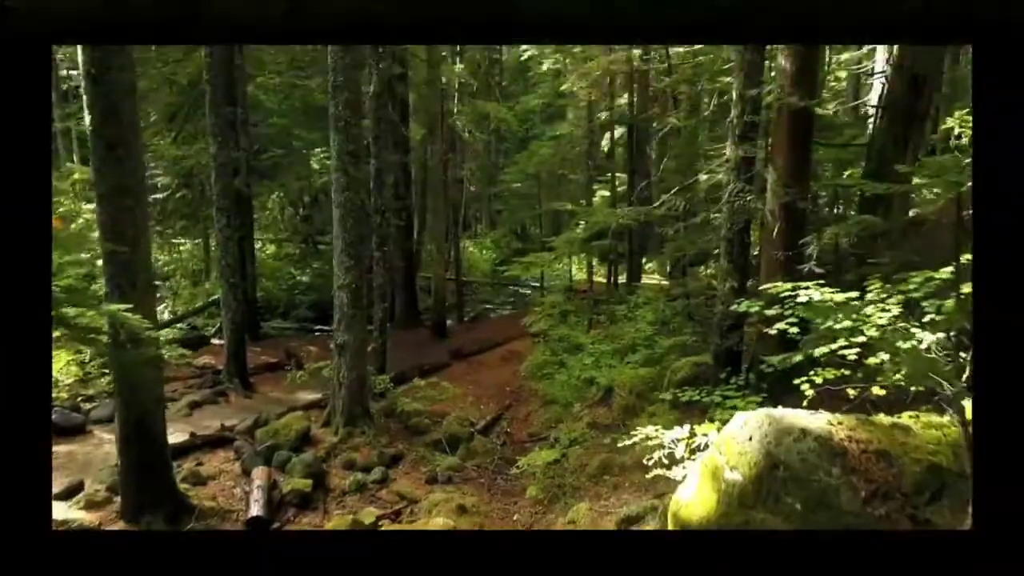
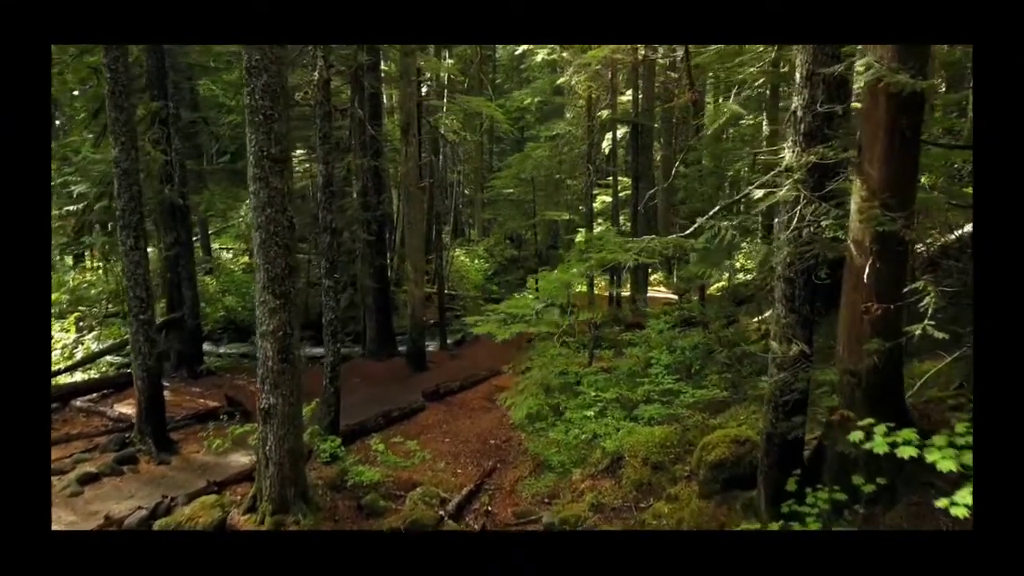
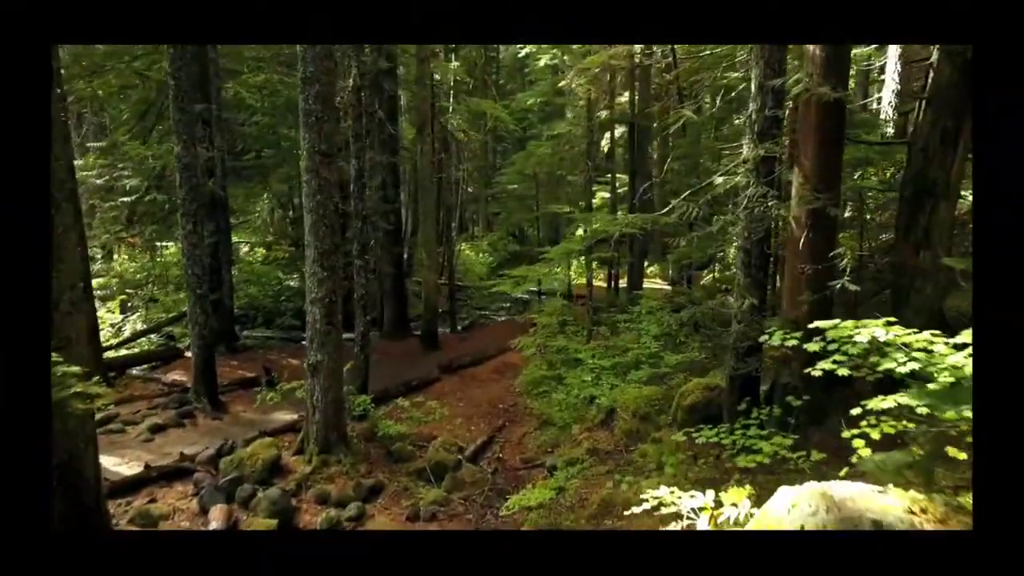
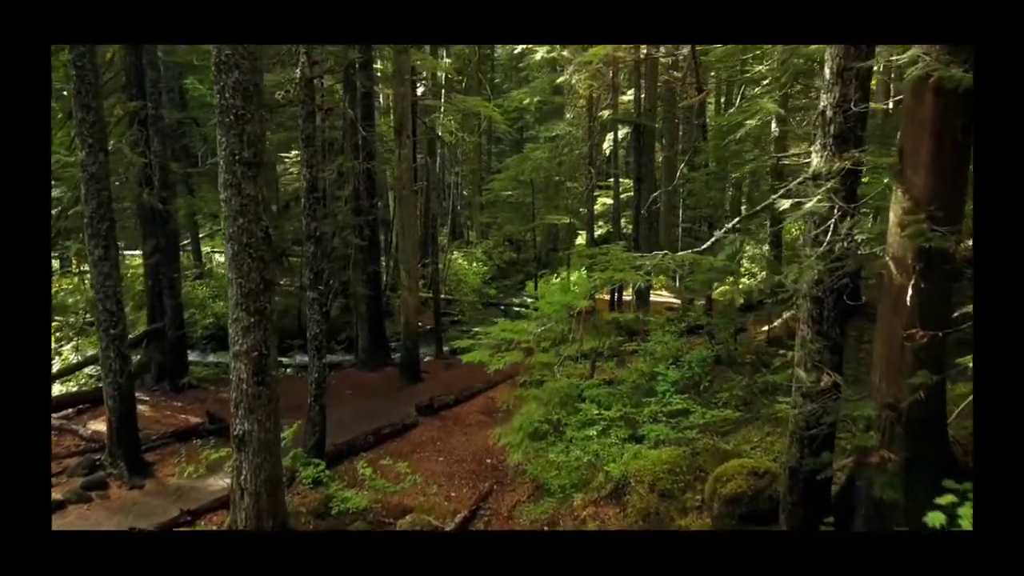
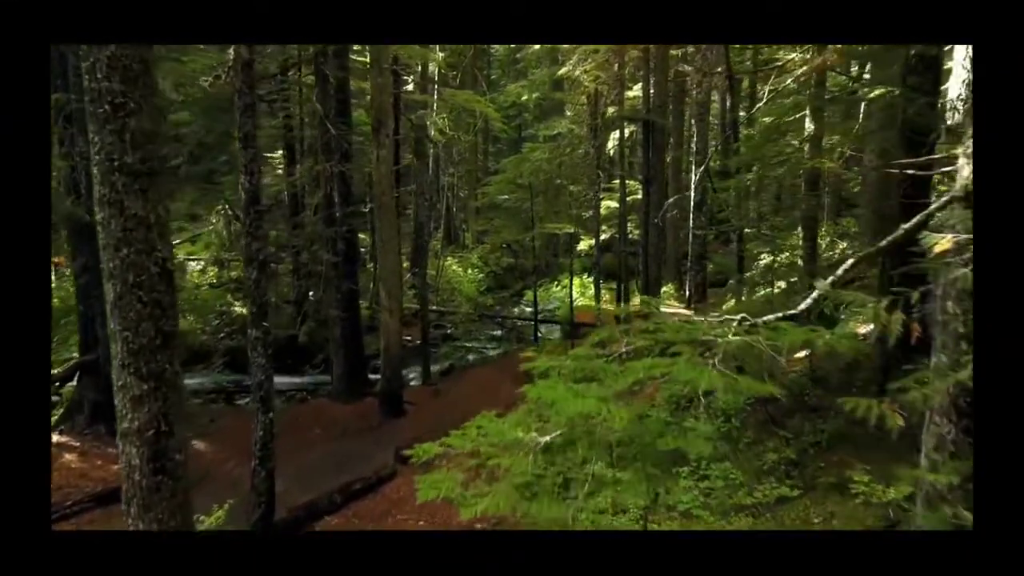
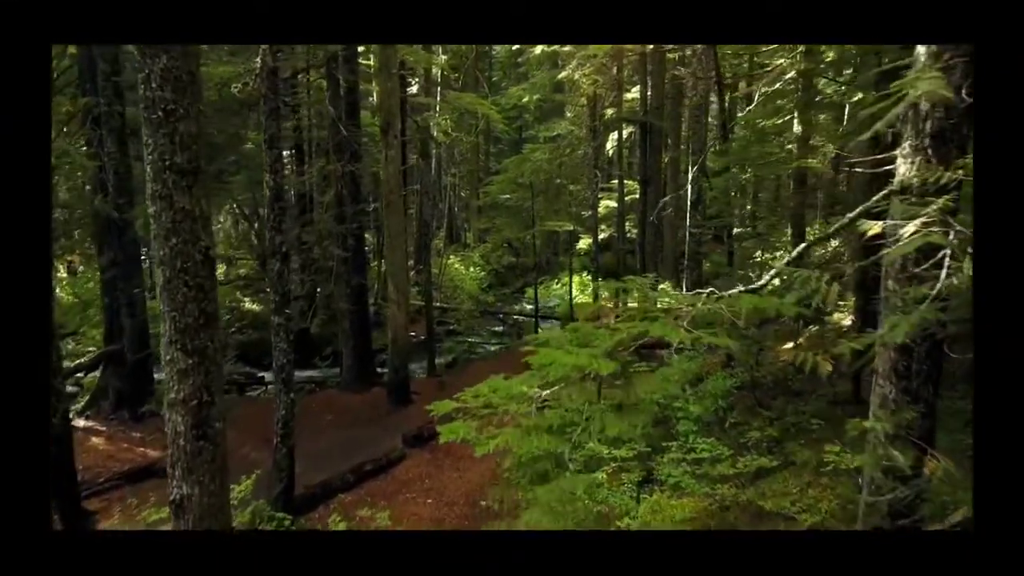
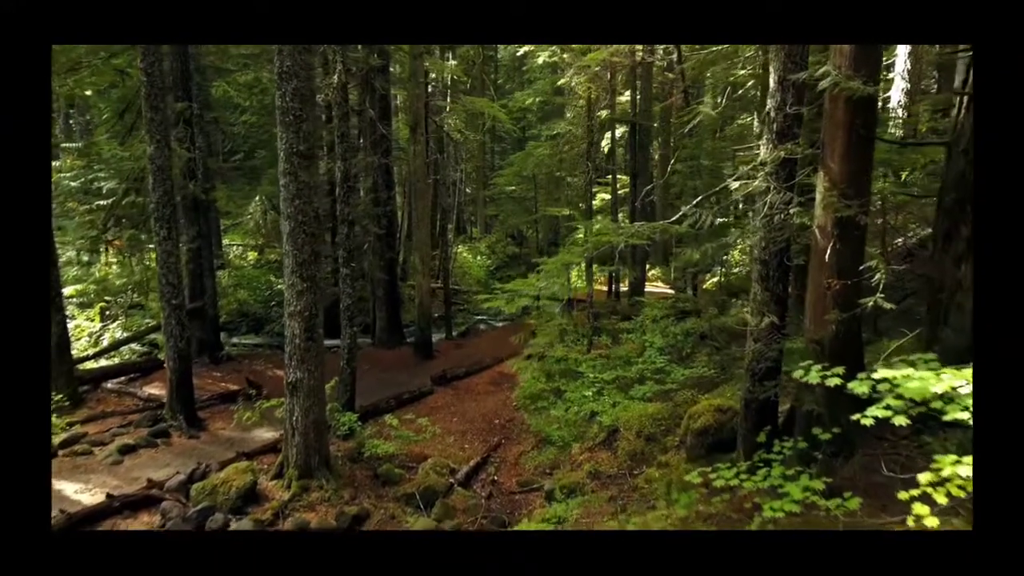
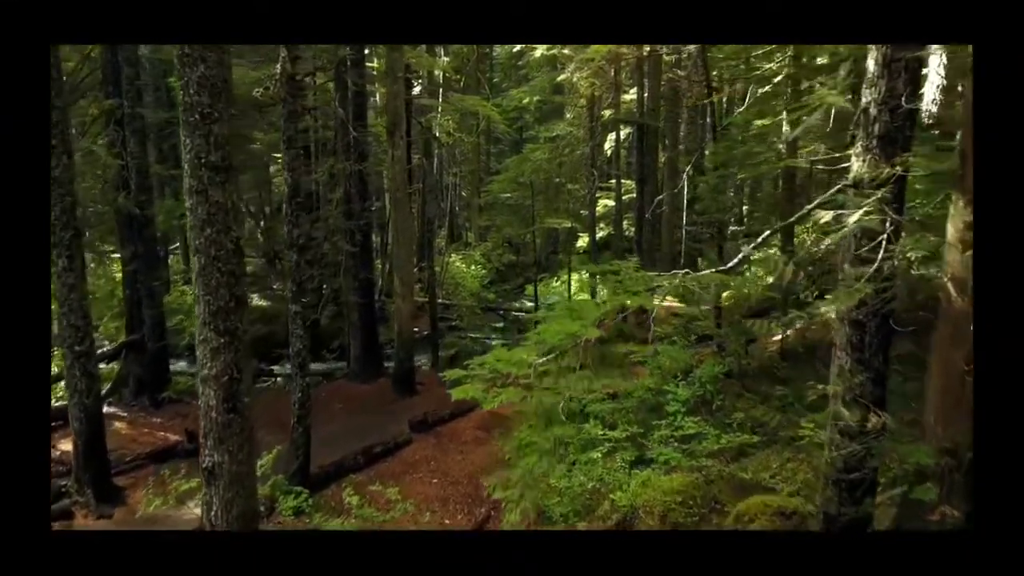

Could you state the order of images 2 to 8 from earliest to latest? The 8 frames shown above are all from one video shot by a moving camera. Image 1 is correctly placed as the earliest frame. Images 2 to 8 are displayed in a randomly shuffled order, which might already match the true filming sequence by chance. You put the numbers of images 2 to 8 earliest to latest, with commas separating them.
3, 7, 2, 4, 8, 6, 5
